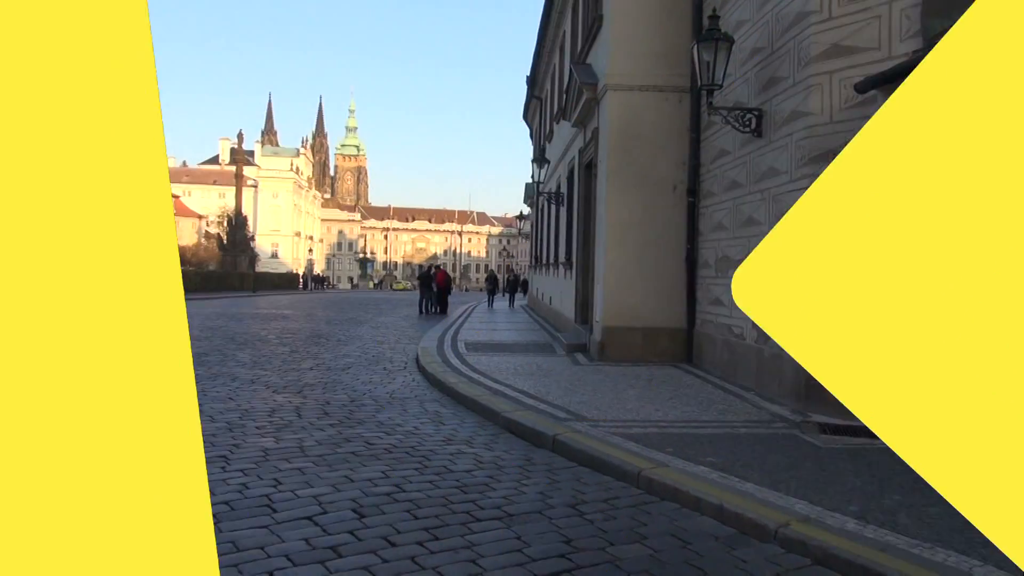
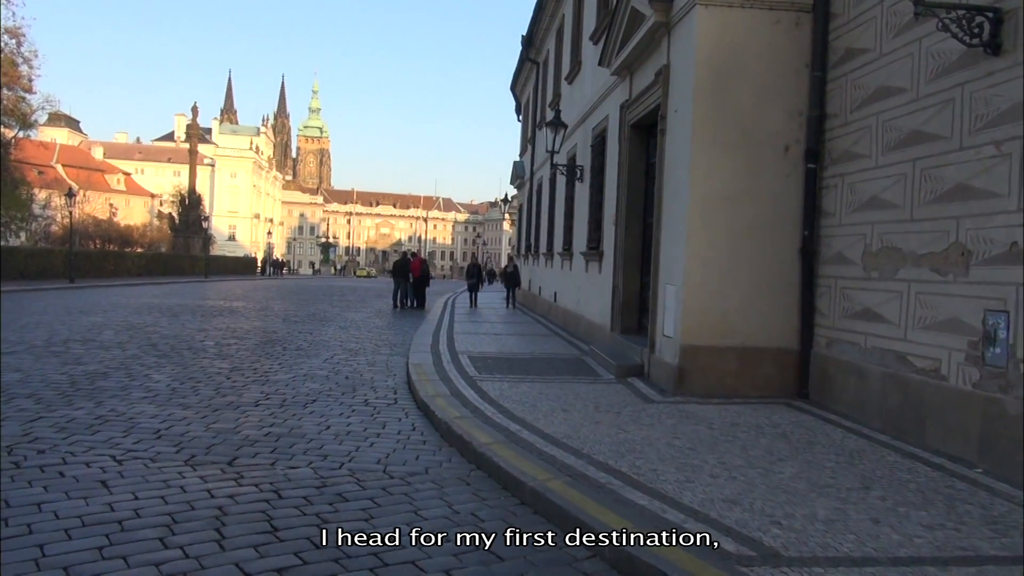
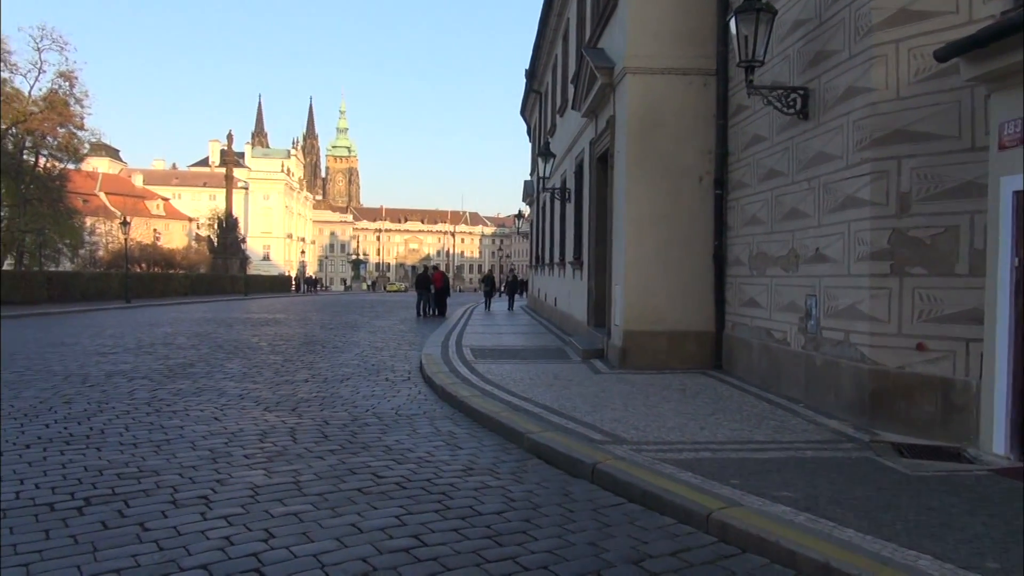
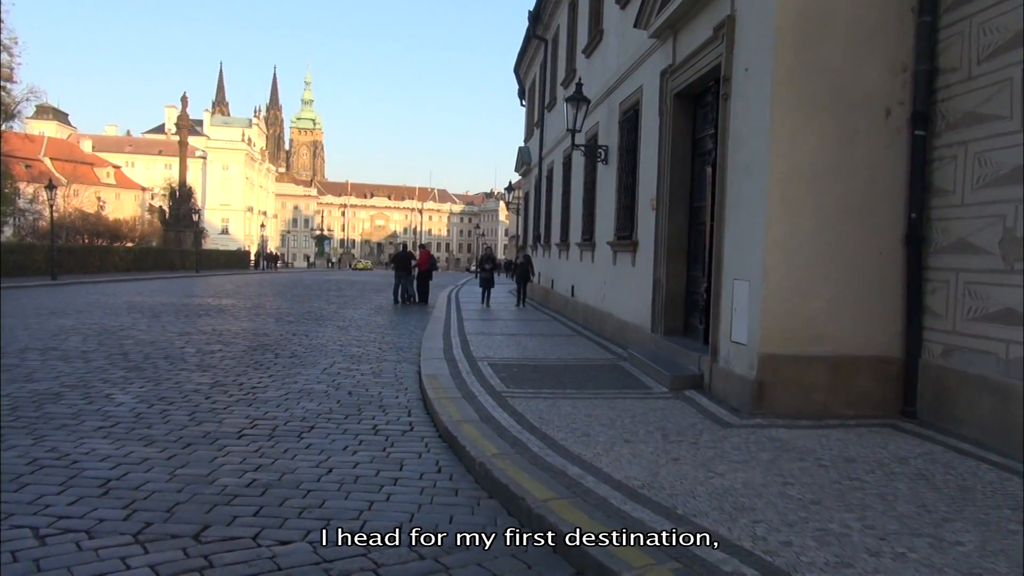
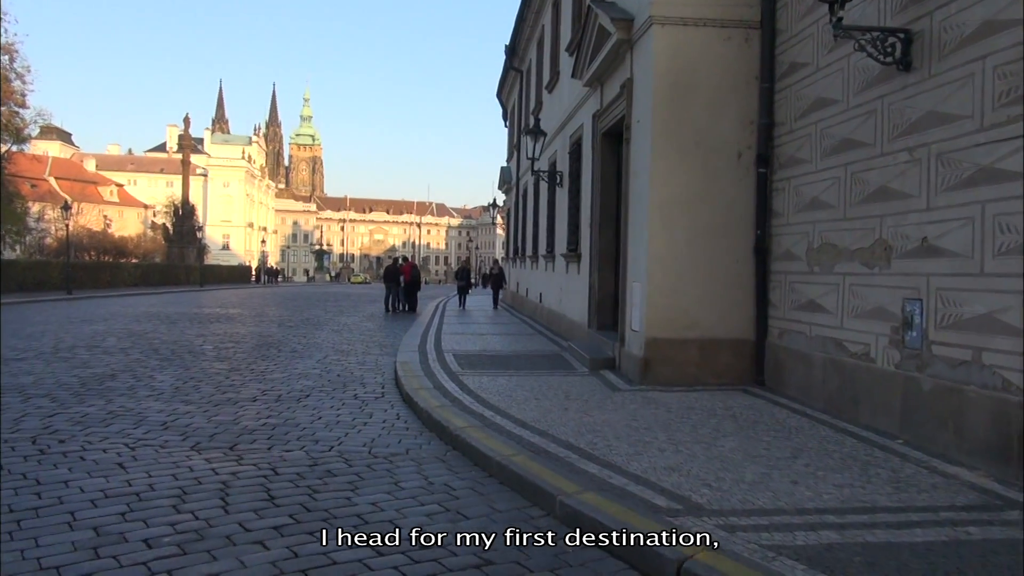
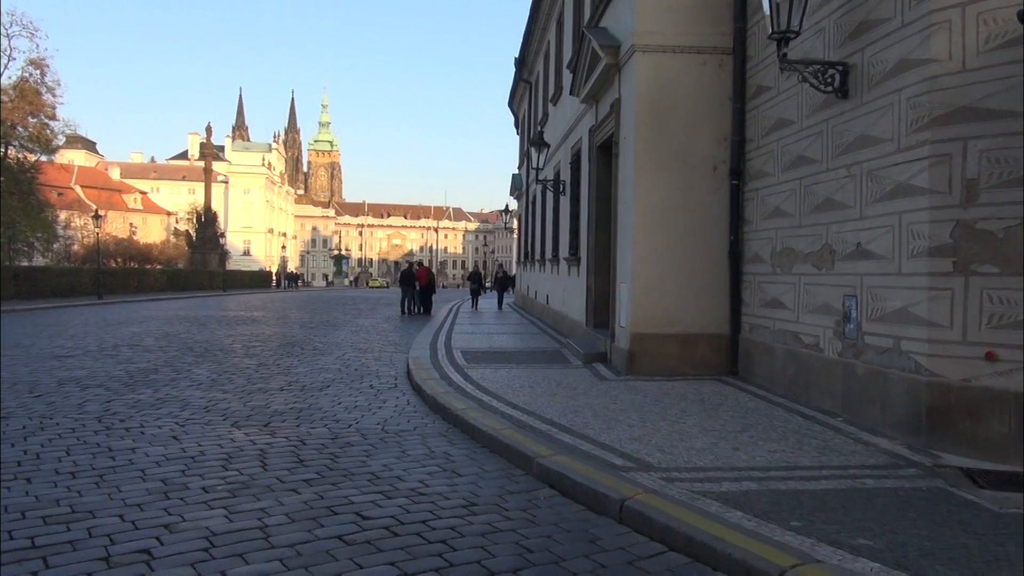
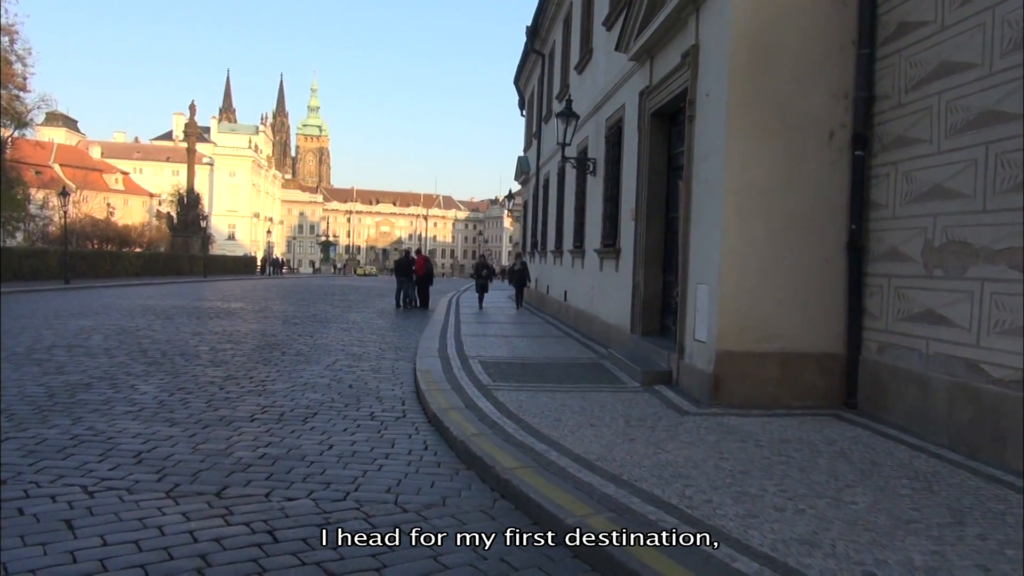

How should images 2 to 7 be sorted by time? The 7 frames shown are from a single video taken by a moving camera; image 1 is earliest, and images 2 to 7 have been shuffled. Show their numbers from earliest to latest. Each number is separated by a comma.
3, 6, 5, 2, 7, 4
